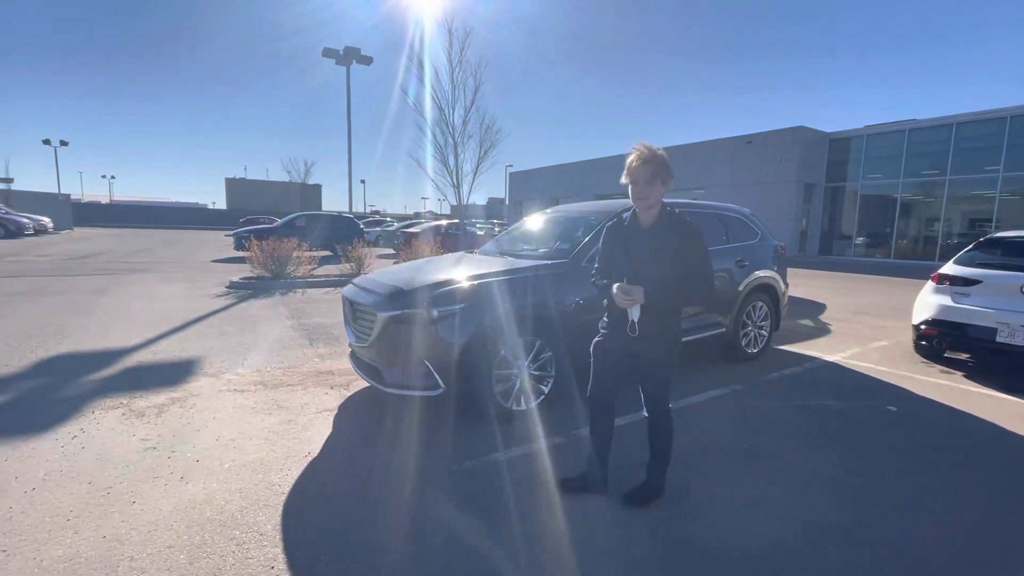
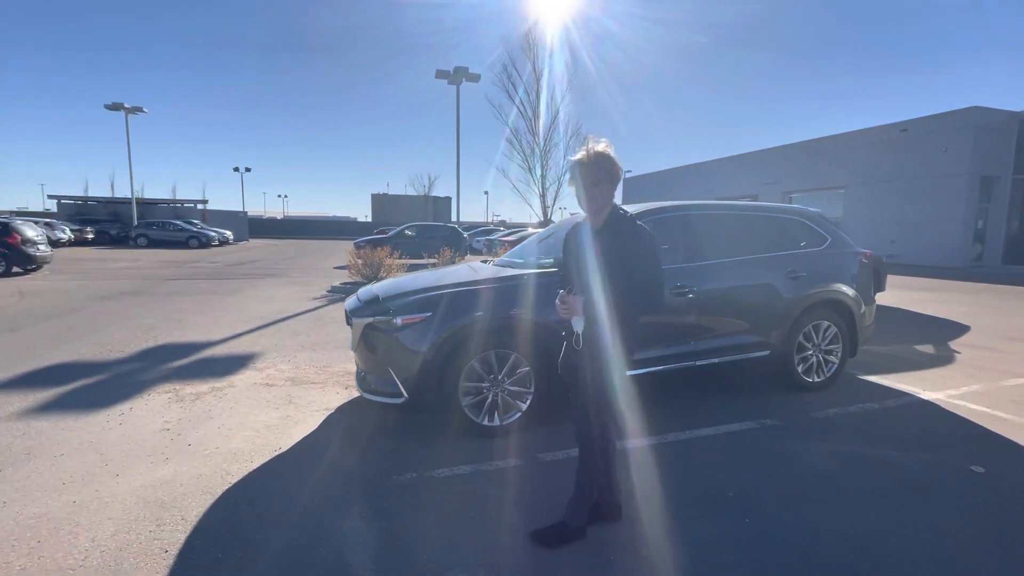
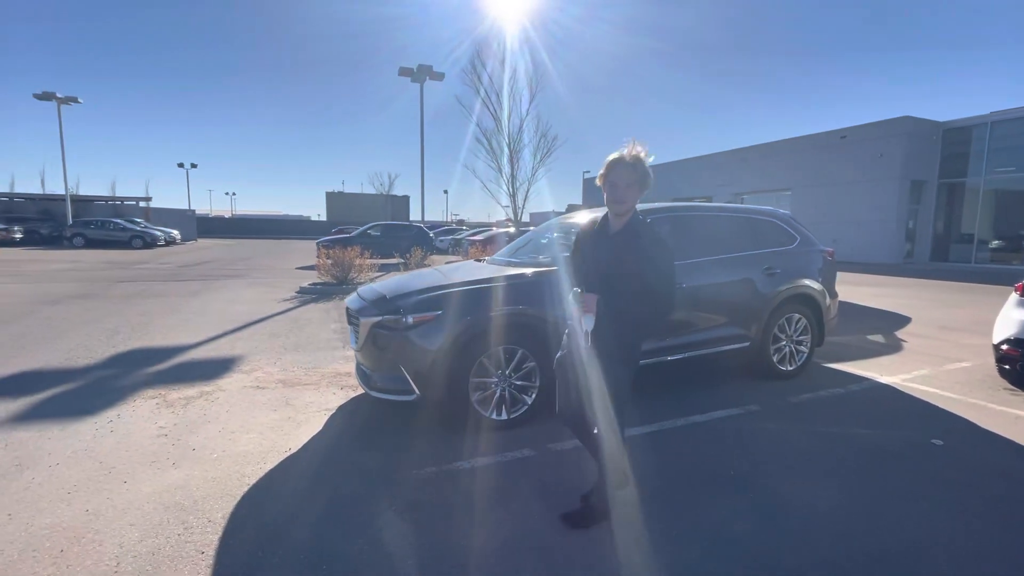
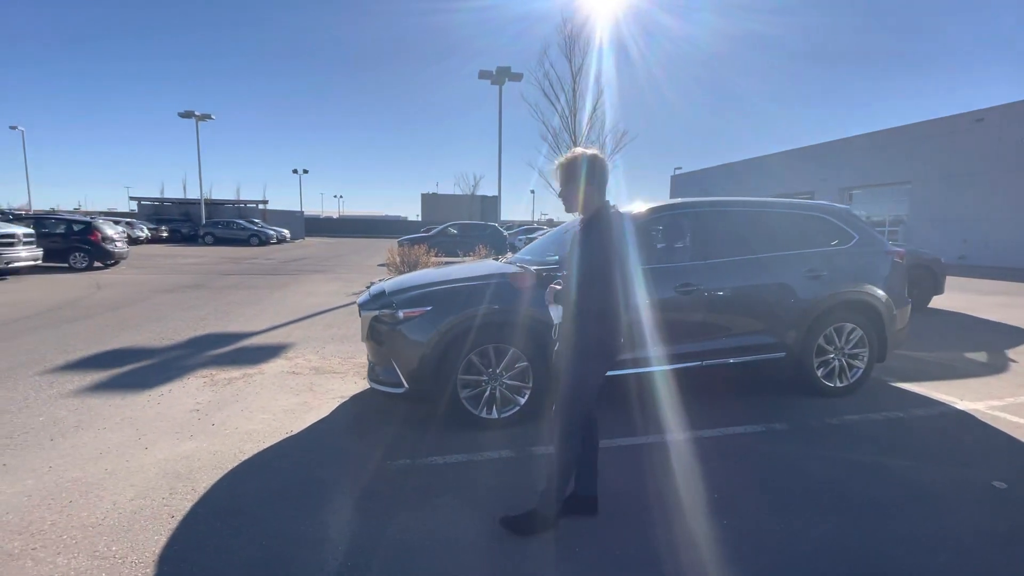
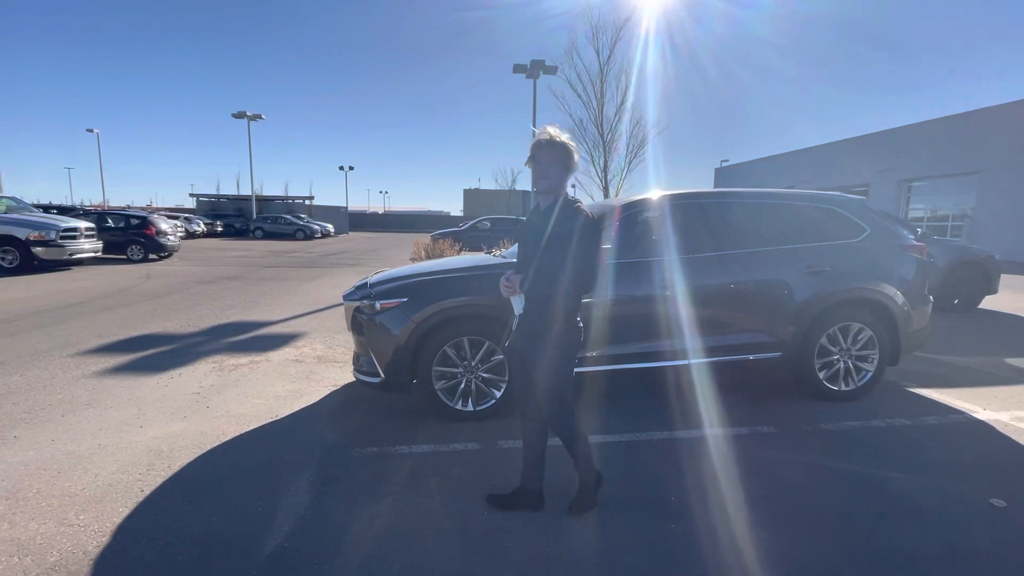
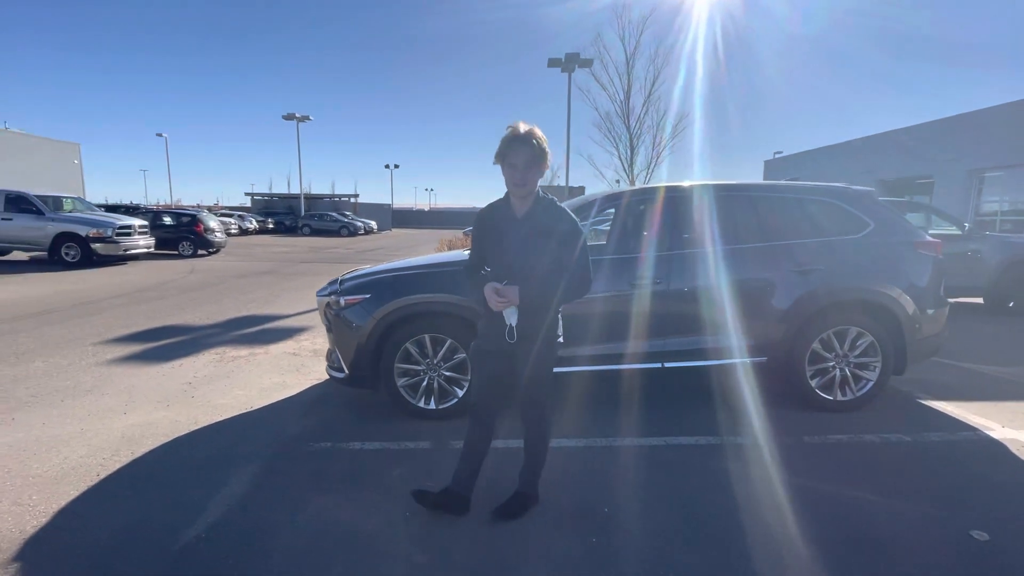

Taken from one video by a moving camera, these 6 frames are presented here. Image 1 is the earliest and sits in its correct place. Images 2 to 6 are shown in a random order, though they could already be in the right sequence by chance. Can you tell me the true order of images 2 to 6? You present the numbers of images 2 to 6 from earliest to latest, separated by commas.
3, 2, 4, 5, 6
